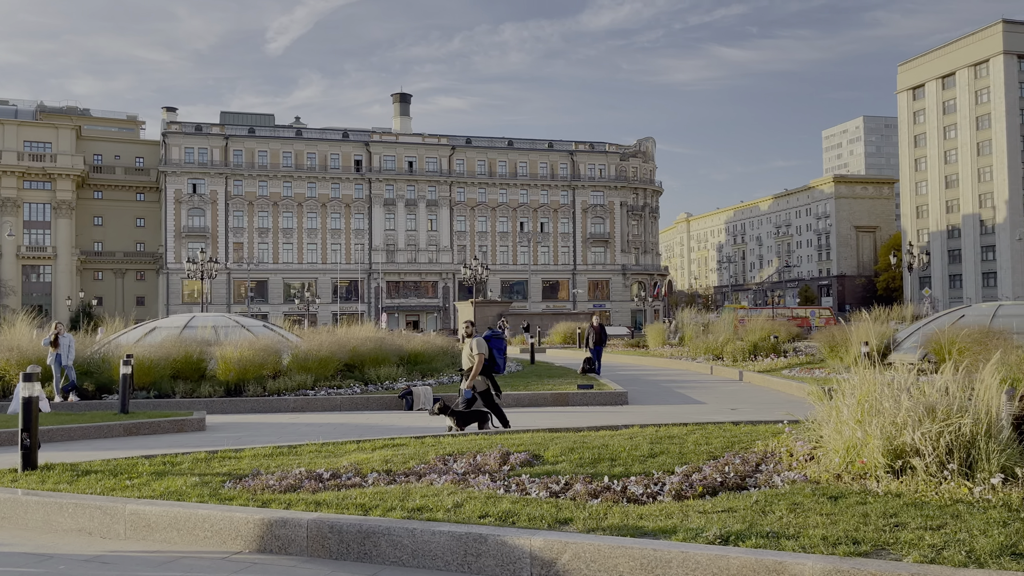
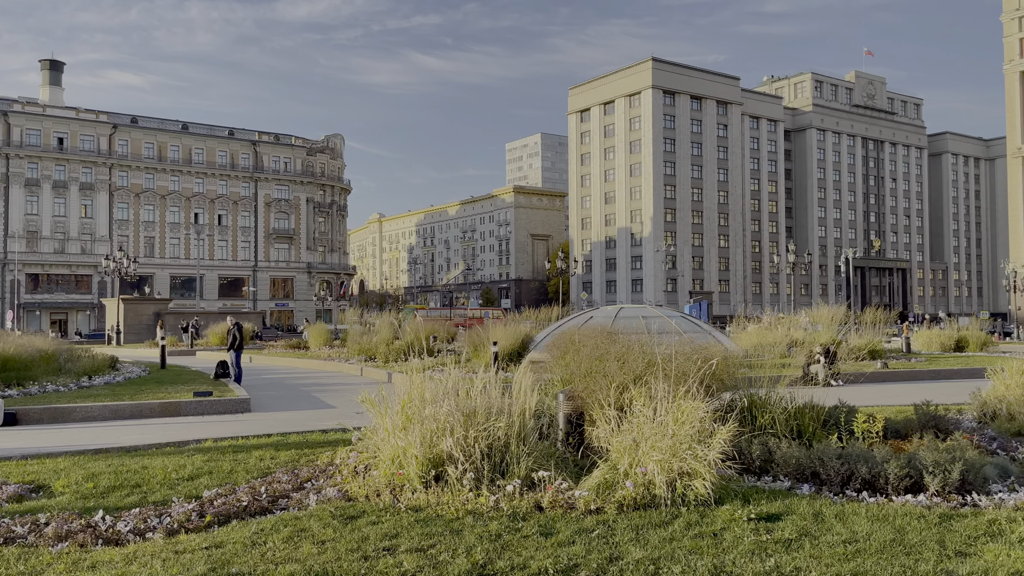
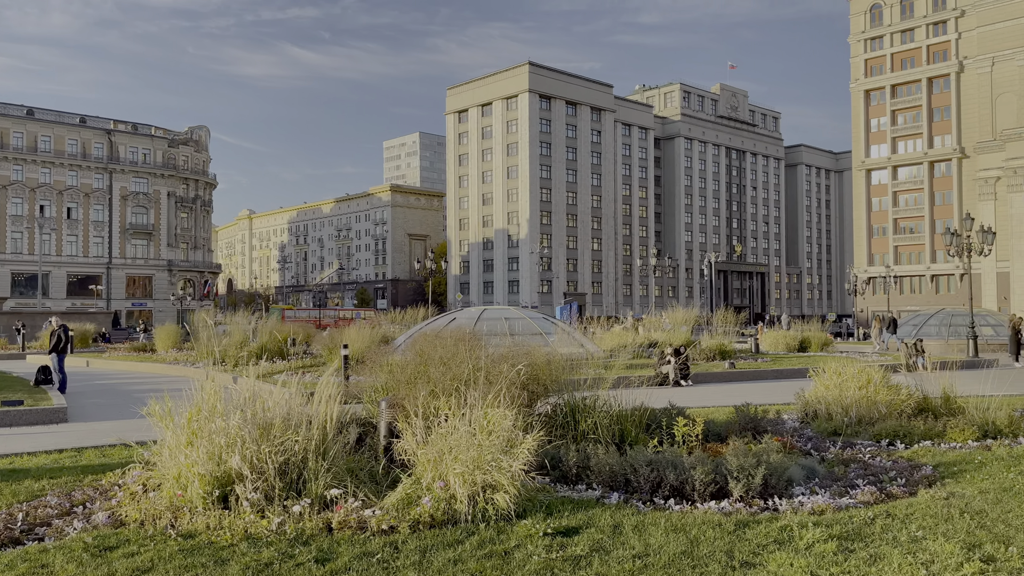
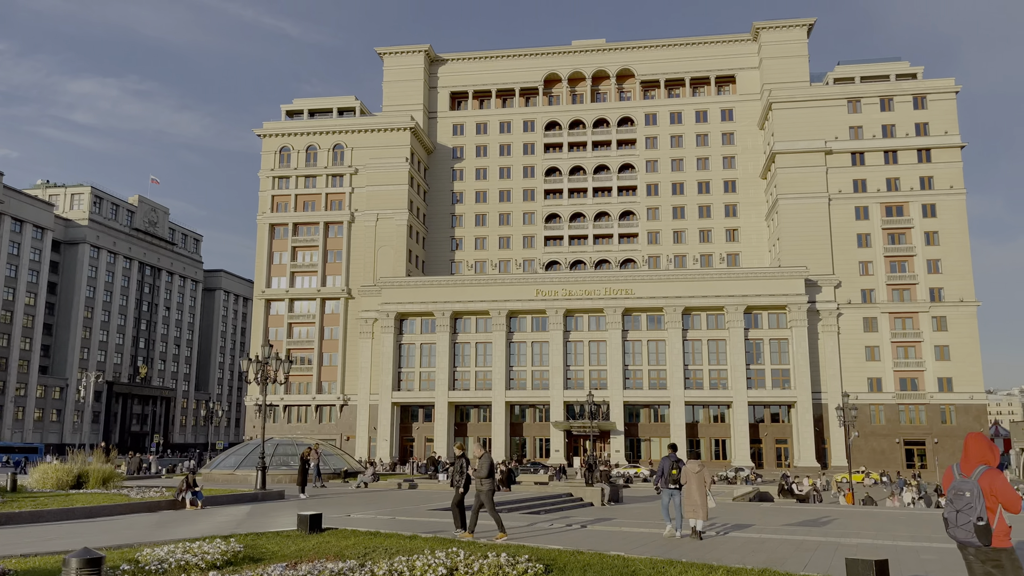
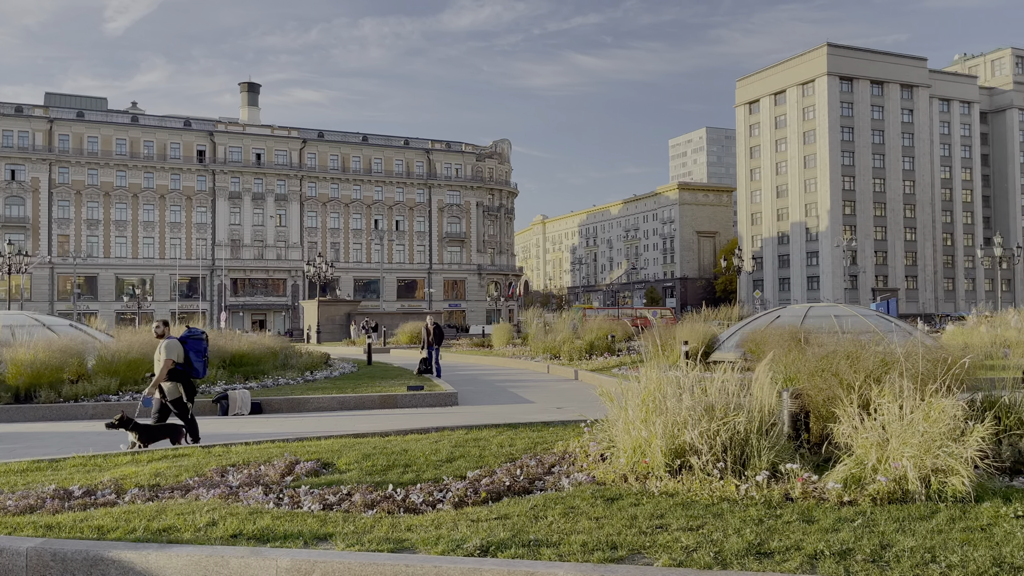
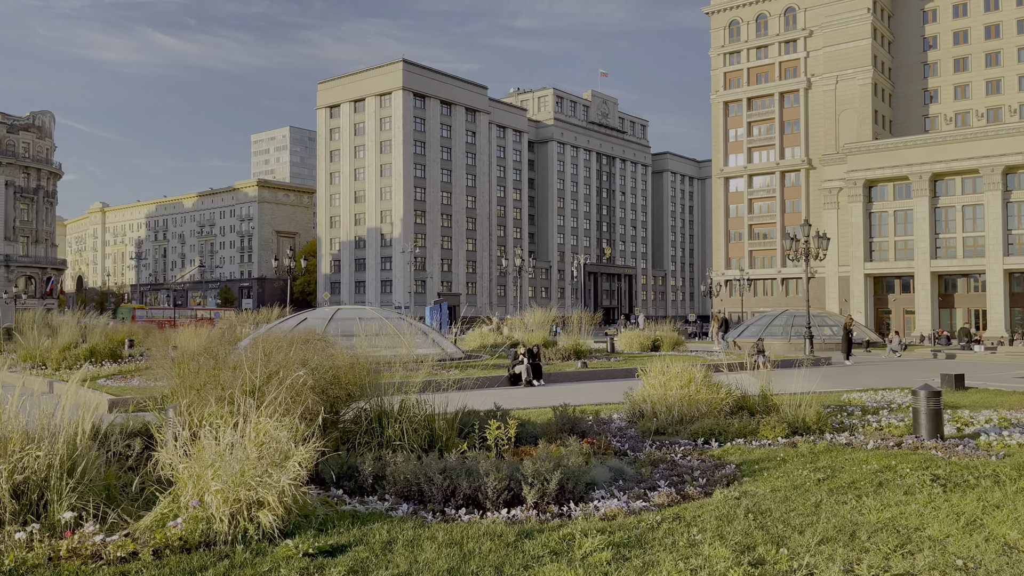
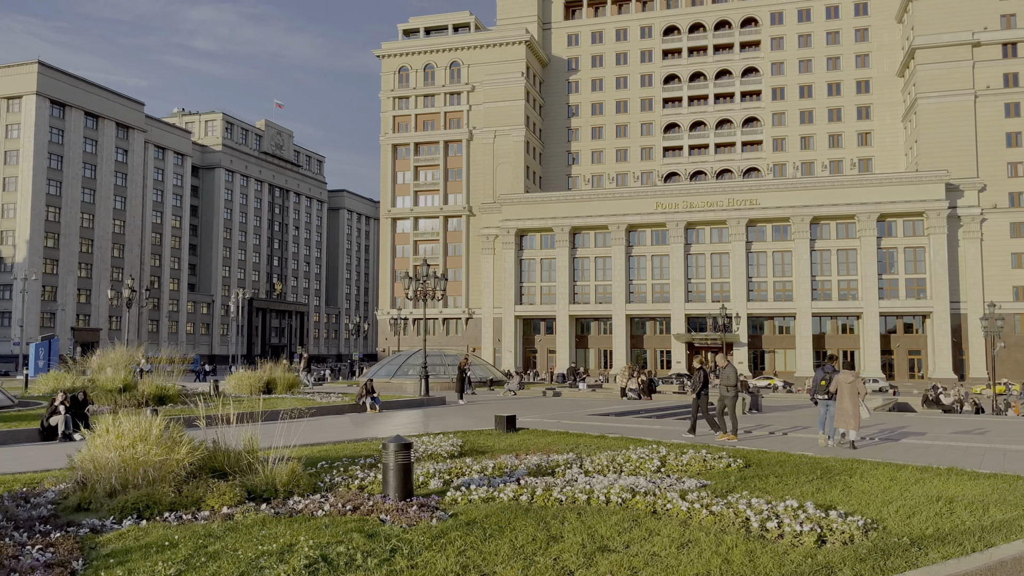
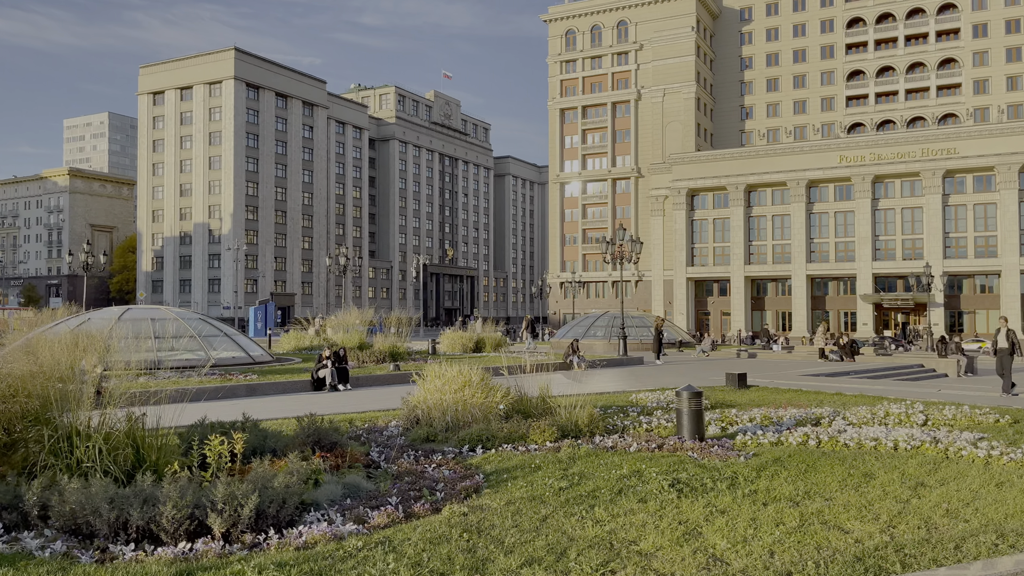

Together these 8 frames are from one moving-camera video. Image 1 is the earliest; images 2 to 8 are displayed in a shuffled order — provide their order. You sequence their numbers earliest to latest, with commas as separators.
5, 2, 3, 6, 8, 7, 4
